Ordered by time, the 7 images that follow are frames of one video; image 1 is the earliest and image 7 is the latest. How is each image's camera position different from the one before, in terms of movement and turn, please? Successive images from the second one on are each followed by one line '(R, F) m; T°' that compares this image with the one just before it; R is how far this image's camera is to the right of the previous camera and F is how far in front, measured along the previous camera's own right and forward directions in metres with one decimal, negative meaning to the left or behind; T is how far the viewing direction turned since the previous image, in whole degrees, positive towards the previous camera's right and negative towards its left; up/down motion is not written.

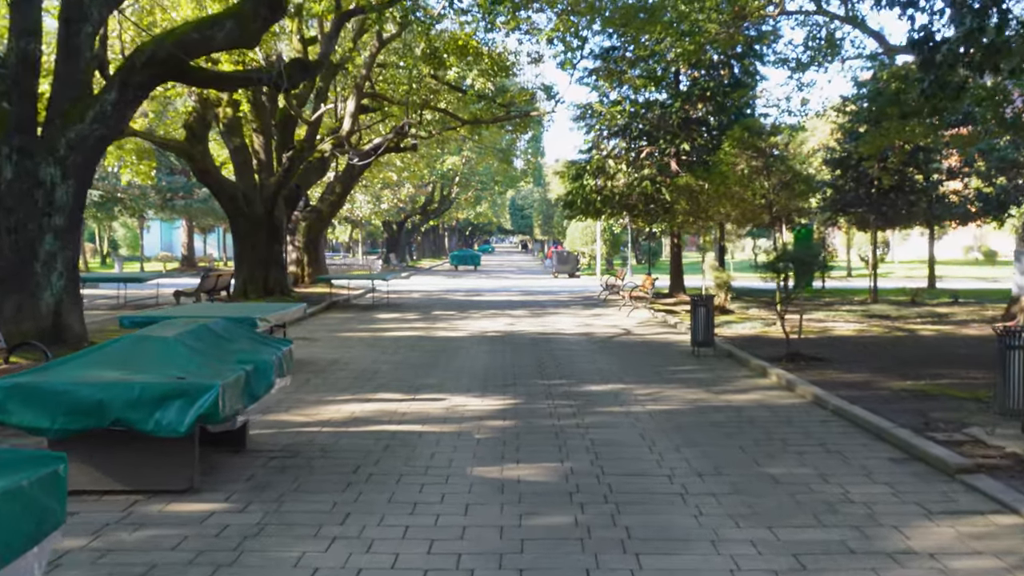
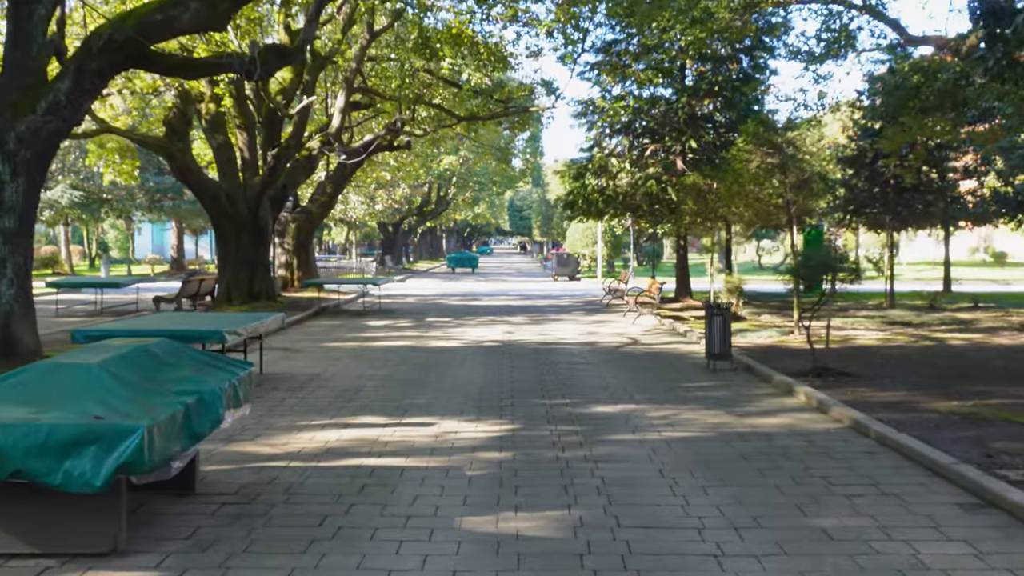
(0.0, +1.4) m; 0°
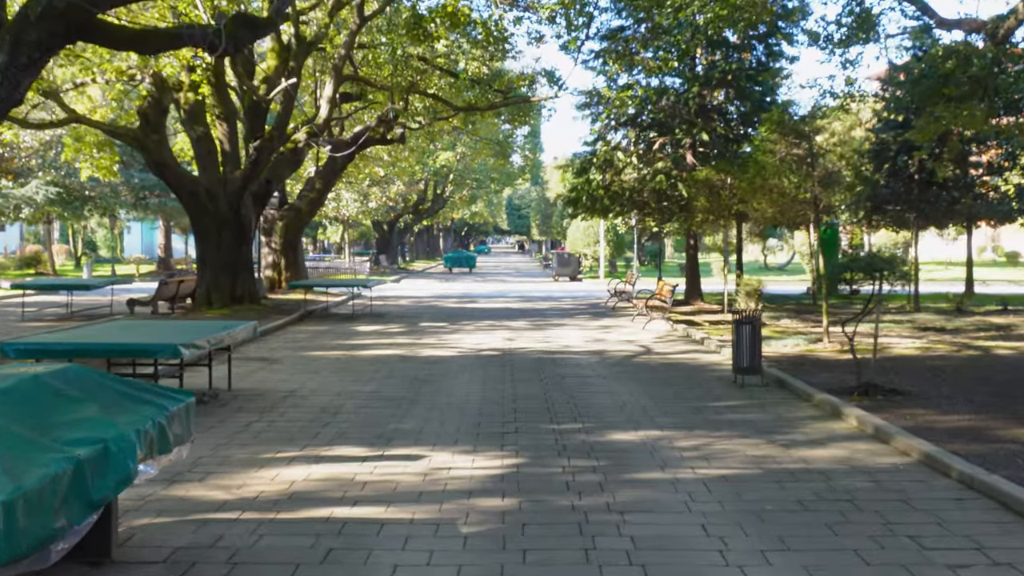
(0.0, +1.7) m; 0°
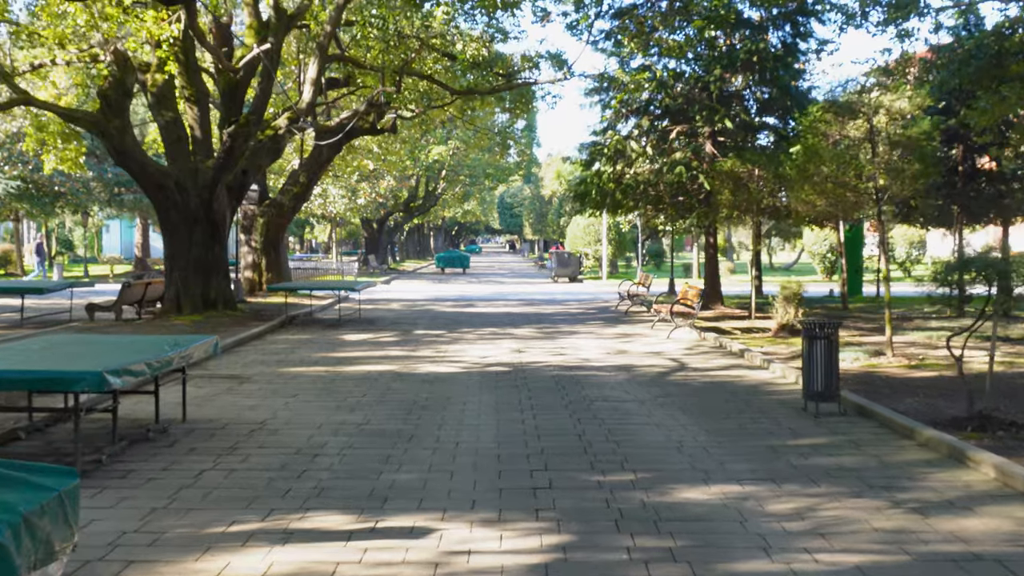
(-0.3, +2.4) m; +1°
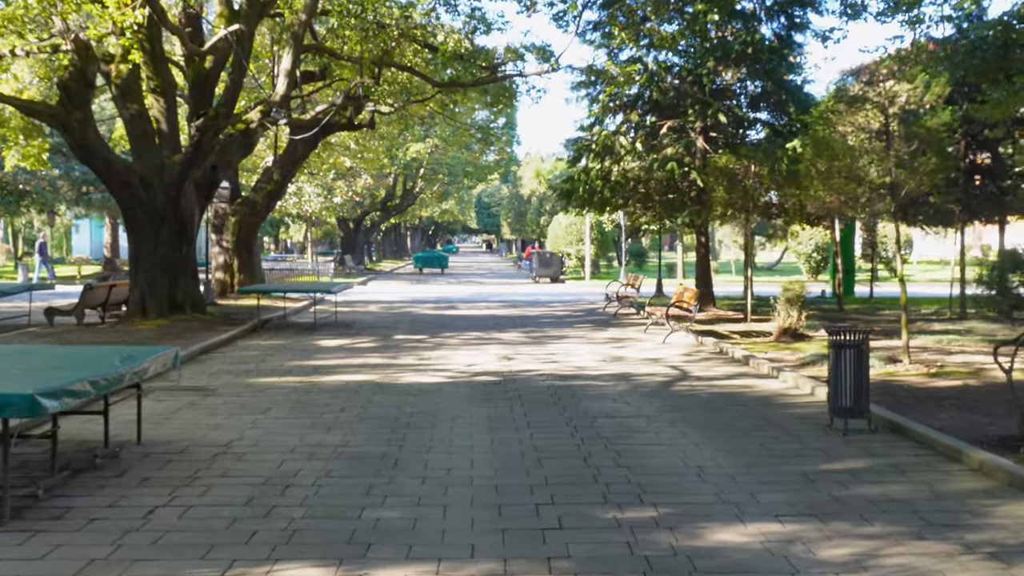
(-0.2, +1.1) m; +1°
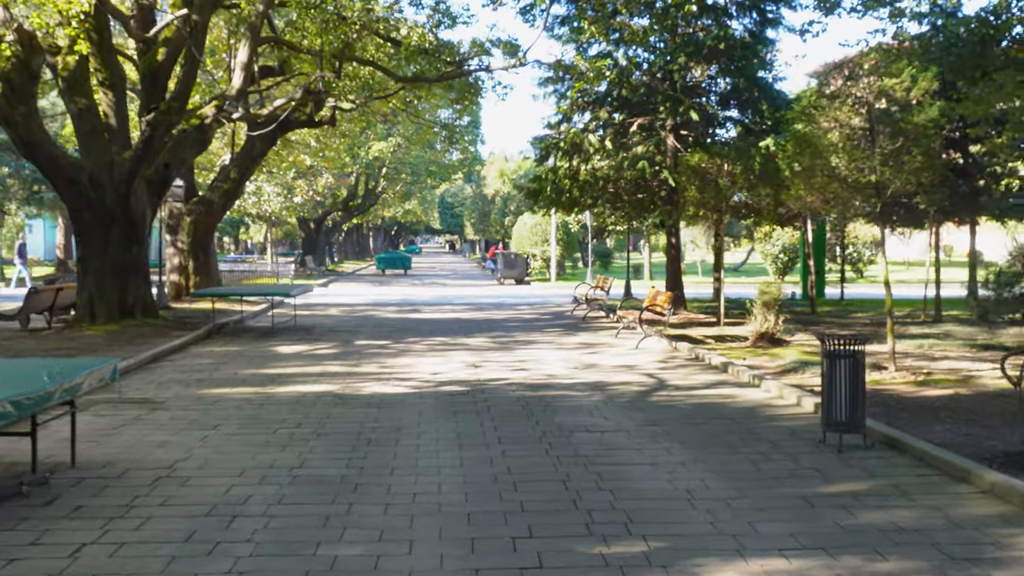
(-0.1, +0.7) m; +2°
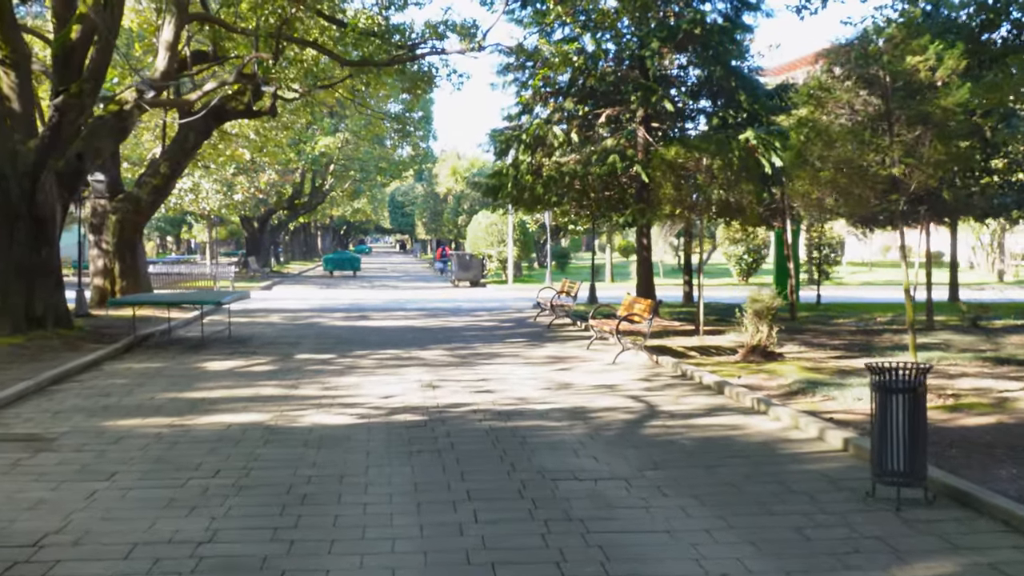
(-0.1, +1.9) m; +3°
